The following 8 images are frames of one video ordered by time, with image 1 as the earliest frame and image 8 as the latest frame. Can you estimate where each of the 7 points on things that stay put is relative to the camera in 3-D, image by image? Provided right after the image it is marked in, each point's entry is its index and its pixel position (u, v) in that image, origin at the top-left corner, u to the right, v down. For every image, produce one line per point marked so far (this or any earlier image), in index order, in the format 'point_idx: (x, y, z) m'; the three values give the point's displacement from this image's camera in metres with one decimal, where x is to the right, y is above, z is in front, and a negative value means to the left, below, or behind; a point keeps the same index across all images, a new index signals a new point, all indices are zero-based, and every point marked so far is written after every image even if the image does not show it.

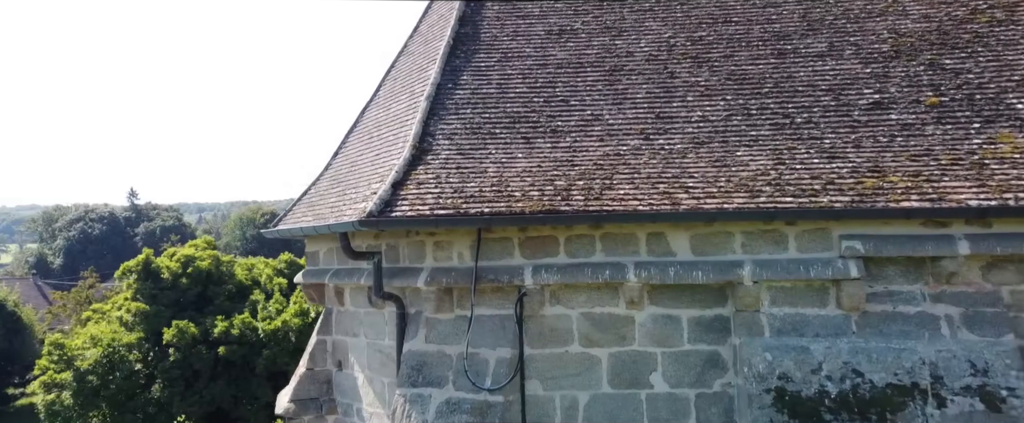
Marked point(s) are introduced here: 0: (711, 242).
0: (+1.1, -0.2, +4.9) m
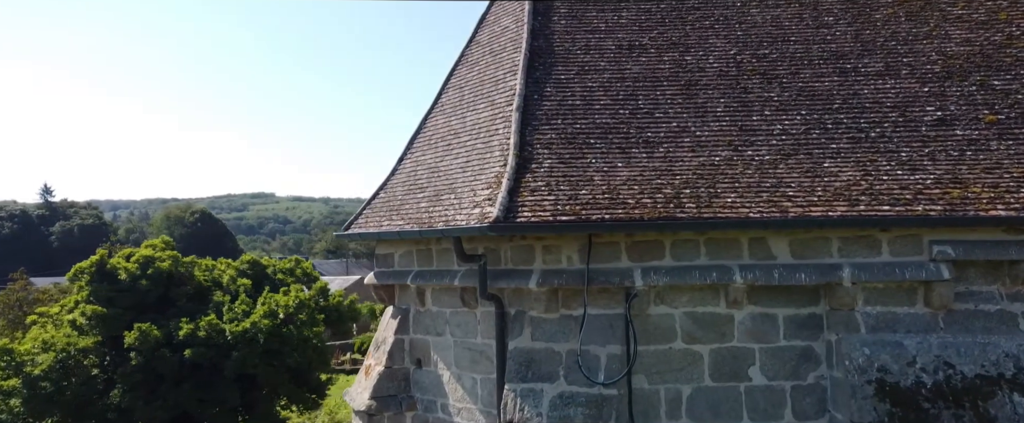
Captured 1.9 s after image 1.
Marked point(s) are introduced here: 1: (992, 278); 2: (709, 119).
0: (+2.0, -0.2, +5.4) m
1: (+3.1, -0.4, +5.3) m
2: (+1.5, +0.7, +6.1) m
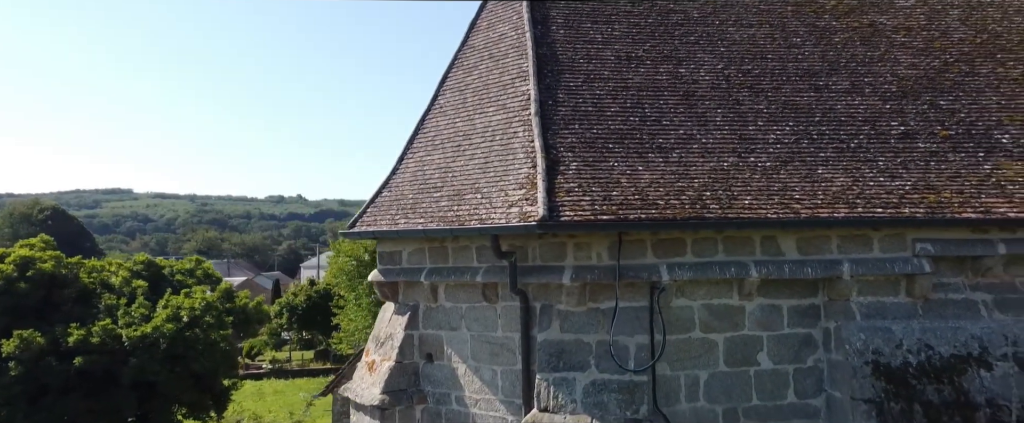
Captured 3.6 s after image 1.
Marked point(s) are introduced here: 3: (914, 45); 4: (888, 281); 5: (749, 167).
0: (+2.3, -0.2, +6.1) m
1: (+3.5, -0.5, +6.1) m
2: (+1.7, +0.7, +6.7) m
3: (+3.9, +1.8, +7.6) m
4: (+2.9, -0.5, +6.1) m
5: (+1.9, +0.4, +6.4) m
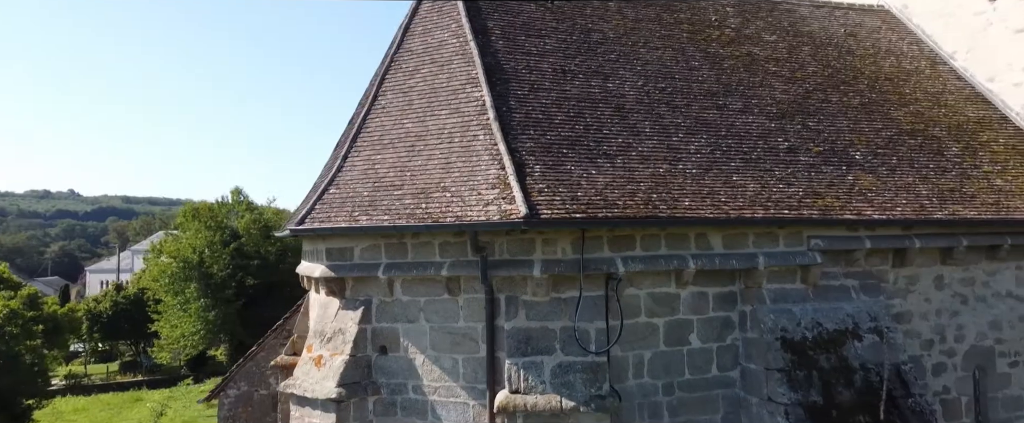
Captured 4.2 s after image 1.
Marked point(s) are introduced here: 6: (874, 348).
0: (+2.0, -0.2, +7.2) m
1: (+3.1, -0.5, +7.5) m
2: (+1.3, +0.7, +7.6) m
3: (+3.2, +1.8, +9.1) m
4: (+2.6, -0.6, +7.4) m
5: (+1.6, +0.4, +7.4) m
6: (+3.3, -1.3, +7.2) m
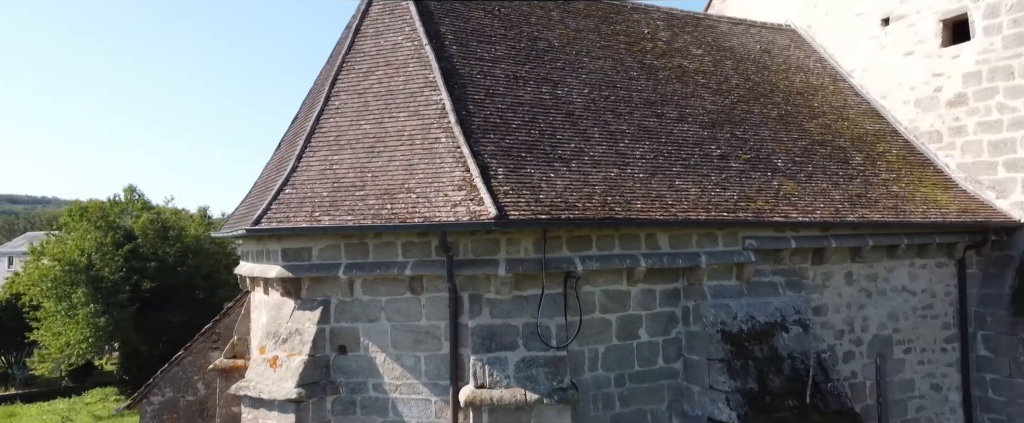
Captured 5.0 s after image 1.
0: (+1.7, -0.3, +7.7) m
1: (+2.7, -0.5, +8.2) m
2: (+0.8, +0.7, +8.1) m
3: (+2.5, +1.7, +9.8) m
4: (+2.2, -0.6, +8.0) m
5: (+1.2, +0.3, +7.8) m
6: (+2.9, -1.3, +8.0) m
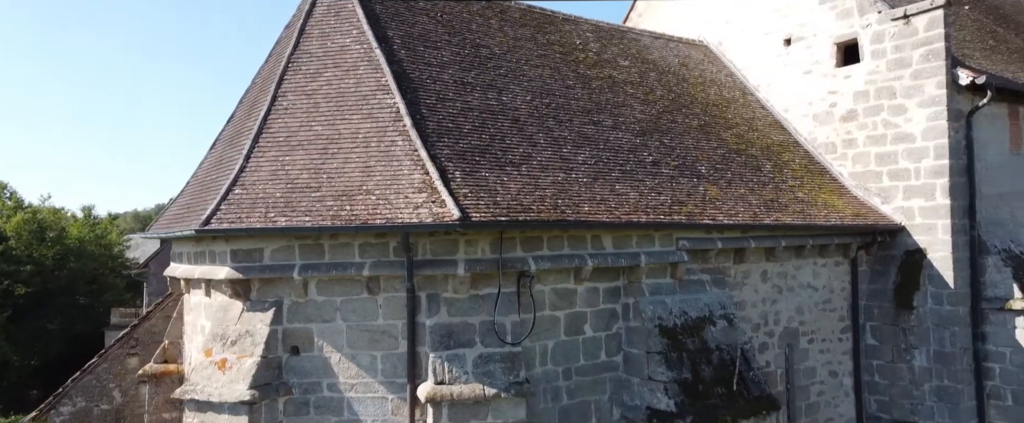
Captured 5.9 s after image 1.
0: (+1.2, -0.3, +8.2) m
1: (+2.1, -0.5, +8.9) m
2: (+0.3, +0.7, +8.5) m
3: (+1.7, +1.7, +10.4) m
4: (+1.6, -0.6, +8.6) m
5: (+0.7, +0.3, +8.3) m
6: (+2.4, -1.3, +8.7) m
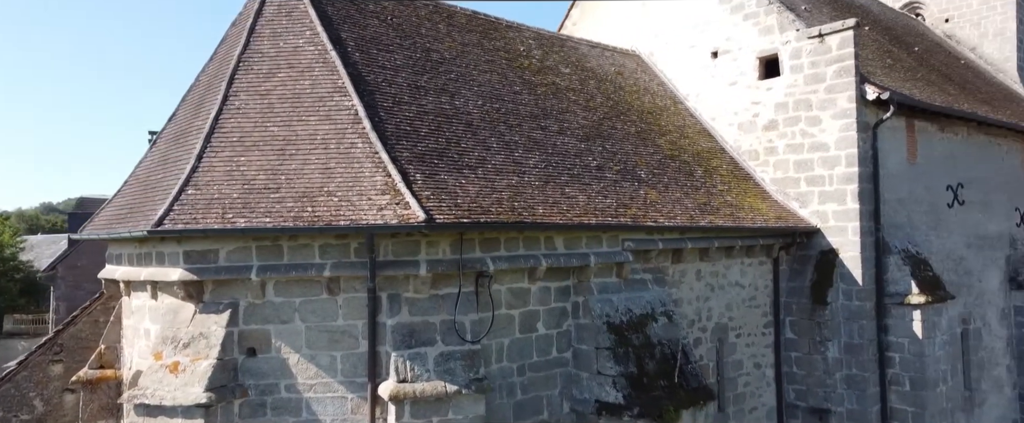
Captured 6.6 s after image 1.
0: (+0.7, -0.3, +8.6) m
1: (+1.5, -0.6, +9.4) m
2: (-0.2, +0.7, +8.7) m
3: (+1.0, +1.7, +10.9) m
4: (+1.1, -0.6, +9.0) m
5: (+0.2, +0.3, +8.6) m
6: (+1.8, -1.4, +9.2) m
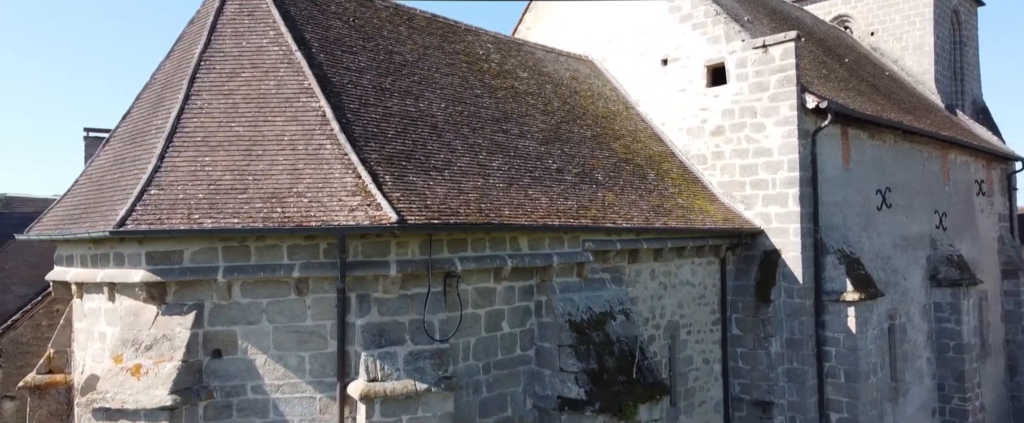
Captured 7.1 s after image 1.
0: (+0.3, -0.3, +8.8) m
1: (+1.0, -0.6, +9.7) m
2: (-0.6, +0.7, +8.8) m
3: (+0.4, +1.7, +11.1) m
4: (+0.7, -0.7, +9.3) m
5: (-0.2, +0.3, +8.8) m
6: (+1.3, -1.4, +9.5) m
